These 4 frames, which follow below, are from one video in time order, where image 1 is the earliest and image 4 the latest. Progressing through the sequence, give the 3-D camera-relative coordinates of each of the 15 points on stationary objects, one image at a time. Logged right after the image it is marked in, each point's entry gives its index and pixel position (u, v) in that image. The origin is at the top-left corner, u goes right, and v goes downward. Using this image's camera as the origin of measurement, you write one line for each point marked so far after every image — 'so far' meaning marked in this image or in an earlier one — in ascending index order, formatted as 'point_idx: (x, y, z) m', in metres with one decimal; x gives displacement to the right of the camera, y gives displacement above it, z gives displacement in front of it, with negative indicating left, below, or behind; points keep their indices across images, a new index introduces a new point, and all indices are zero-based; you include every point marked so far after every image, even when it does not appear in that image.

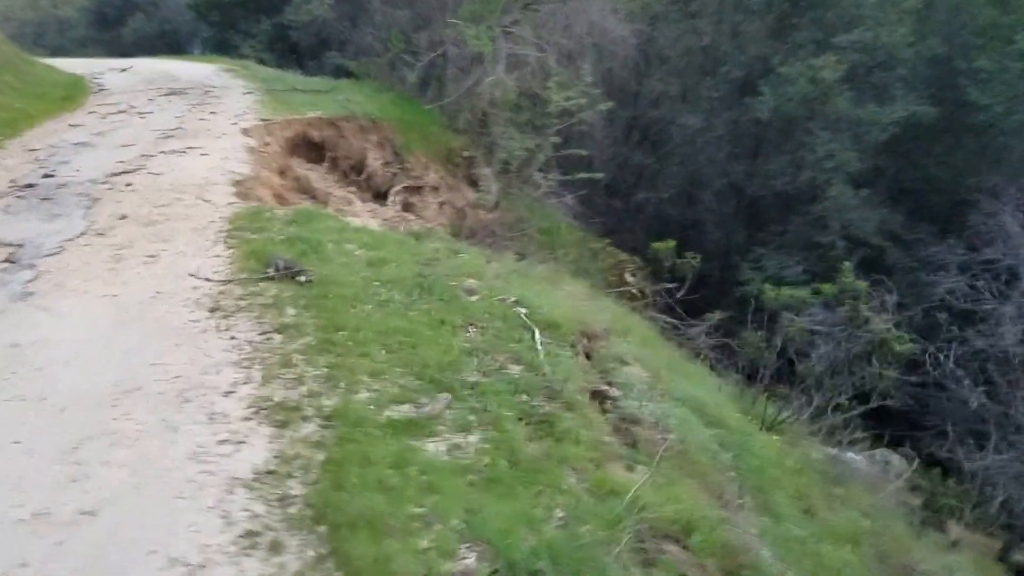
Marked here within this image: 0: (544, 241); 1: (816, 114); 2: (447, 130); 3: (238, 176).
0: (+0.5, +0.6, +13.2) m
1: (+4.6, +2.7, +14.0) m
2: (-1.0, +2.5, +14.1) m
3: (-2.6, +1.0, +8.6) m
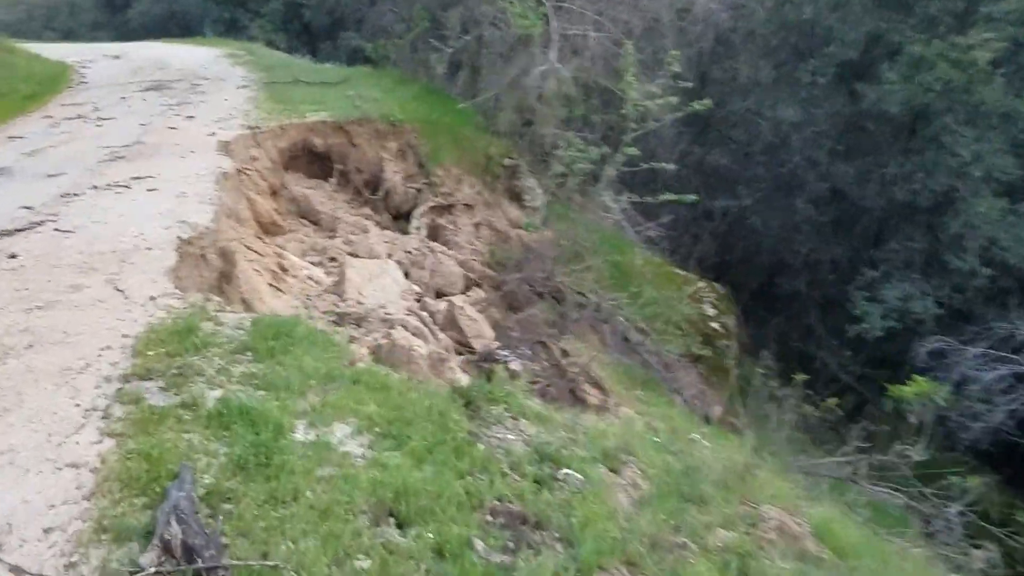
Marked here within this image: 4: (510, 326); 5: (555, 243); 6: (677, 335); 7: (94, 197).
0: (+1.1, +0.1, +10.3) m
1: (+5.3, +2.2, +10.9) m
2: (-0.3, +1.9, +11.2) m
3: (-2.1, +0.3, +5.8) m
4: (0.0, -0.4, +8.5) m
5: (+0.5, +0.5, +10.0) m
6: (+1.8, -0.5, +10.1) m
7: (-3.1, +0.7, +6.6) m
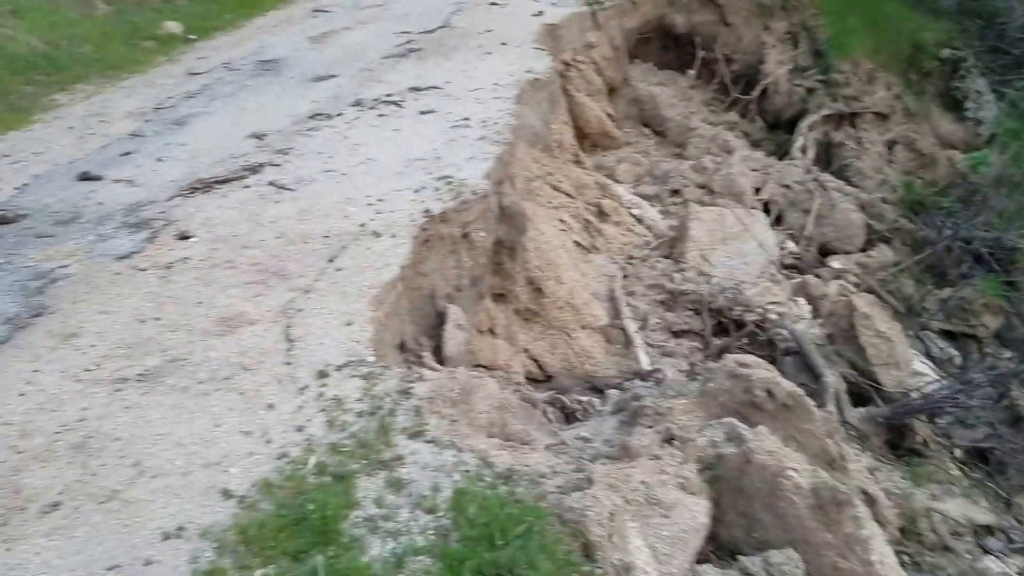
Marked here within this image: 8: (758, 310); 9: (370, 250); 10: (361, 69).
0: (+4.4, +0.3, +6.8) m
1: (+8.6, +2.1, +5.5) m
2: (+3.4, +2.4, +7.9) m
3: (-0.3, +0.3, +3.8) m
4: (+2.6, -0.3, +5.7) m
5: (+3.7, +0.8, +6.8) m
6: (+4.9, -0.4, +6.5) m
7: (-0.9, +0.9, +4.9) m
8: (+1.3, -0.1, +5.0) m
9: (-0.5, +0.1, +3.5) m
10: (-1.0, +1.4, +5.8) m
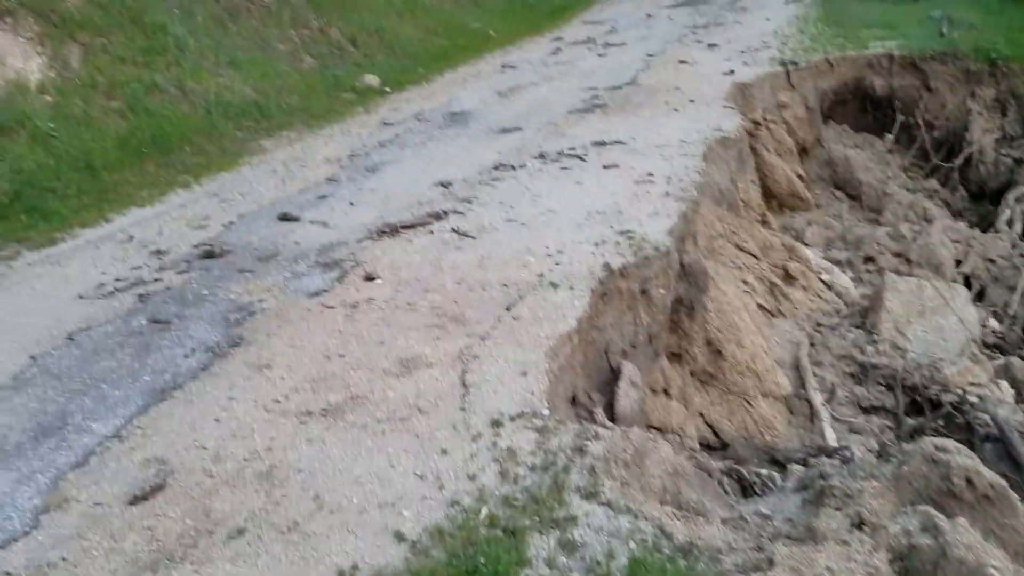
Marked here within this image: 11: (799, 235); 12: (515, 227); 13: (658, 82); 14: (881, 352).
0: (+5.6, -0.3, +5.9) m
1: (+9.6, +1.2, +3.9) m
2: (+5.0, +1.7, +7.2) m
3: (+0.5, +0.1, +3.7) m
4: (+3.6, -0.8, +5.0) m
5: (+4.9, +0.1, +6.0) m
6: (+6.0, -1.0, +5.4) m
7: (+0.1, +0.6, +4.9) m
8: (+2.3, -0.5, +4.6) m
9: (+0.2, -0.1, +3.5) m
10: (+0.2, +1.1, +5.9) m
11: (+1.8, +0.3, +5.8) m
12: (0.0, +0.3, +4.2) m
13: (+1.0, +1.4, +6.3) m
14: (+2.0, -0.3, +4.9) m
